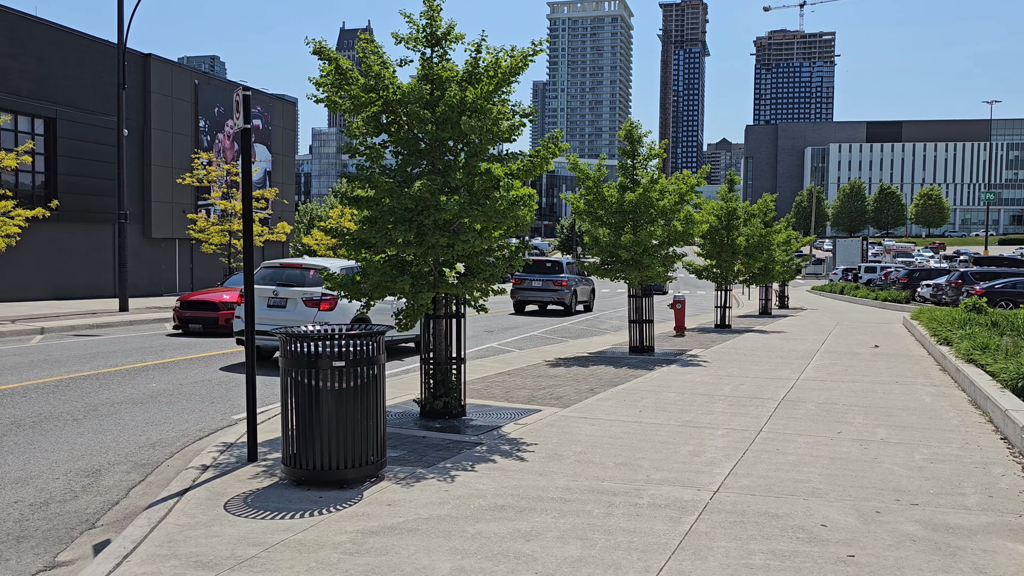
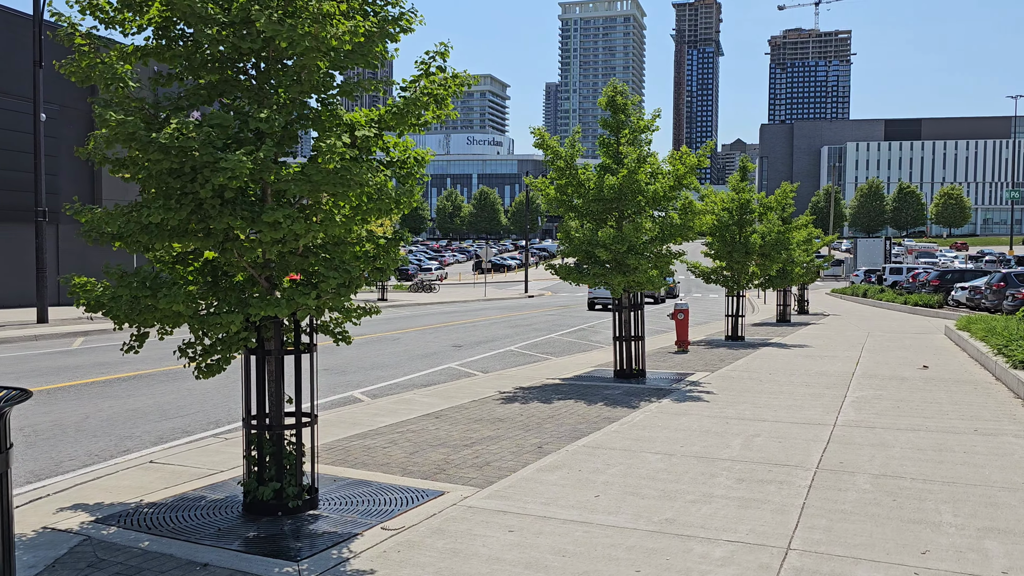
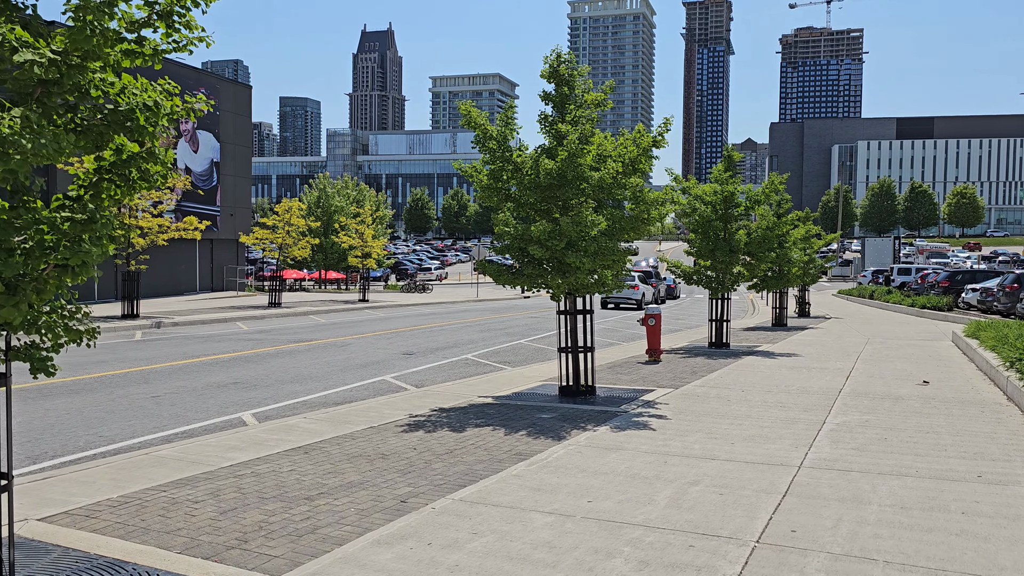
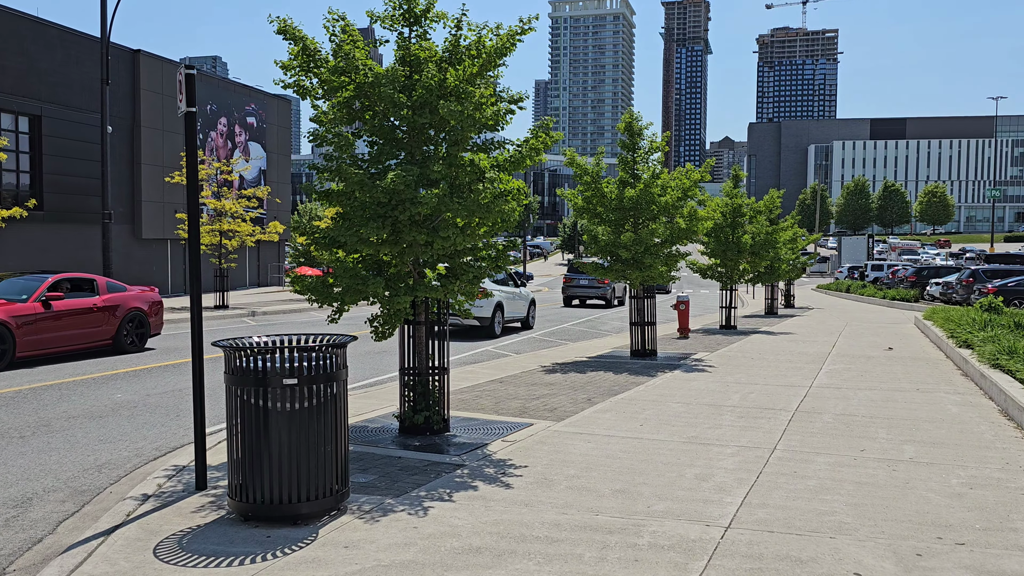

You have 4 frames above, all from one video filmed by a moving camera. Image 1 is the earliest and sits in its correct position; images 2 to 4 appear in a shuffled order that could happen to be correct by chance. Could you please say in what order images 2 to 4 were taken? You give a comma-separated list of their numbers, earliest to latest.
4, 2, 3
